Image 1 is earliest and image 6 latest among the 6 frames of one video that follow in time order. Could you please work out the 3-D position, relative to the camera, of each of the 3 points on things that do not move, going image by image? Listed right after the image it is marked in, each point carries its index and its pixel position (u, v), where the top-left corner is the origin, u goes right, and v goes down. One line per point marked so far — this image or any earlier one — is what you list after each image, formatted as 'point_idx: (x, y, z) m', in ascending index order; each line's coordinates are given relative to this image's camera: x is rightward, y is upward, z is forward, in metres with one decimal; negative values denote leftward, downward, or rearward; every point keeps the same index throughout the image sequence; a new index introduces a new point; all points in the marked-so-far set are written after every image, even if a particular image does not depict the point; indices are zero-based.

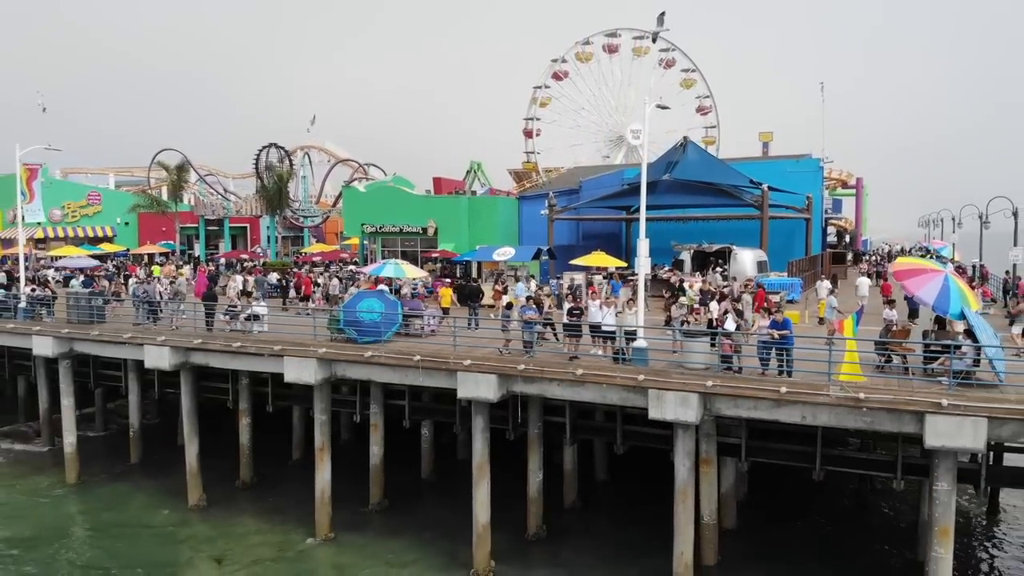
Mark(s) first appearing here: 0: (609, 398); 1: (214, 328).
0: (+1.6, -1.8, +13.2) m
1: (-6.5, -0.9, +17.5) m
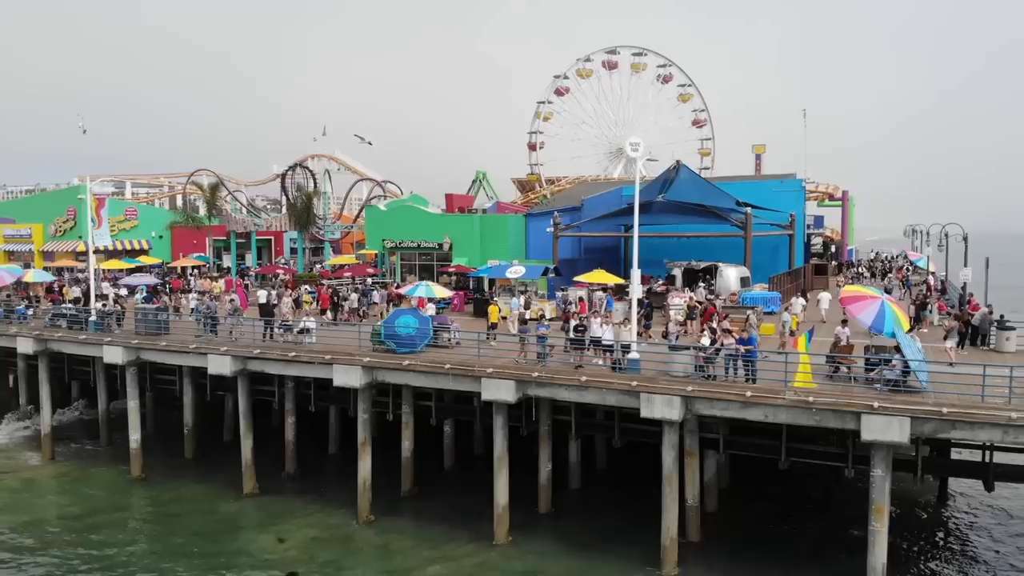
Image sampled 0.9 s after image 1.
0: (+2.0, -2.3, +15.9) m
1: (-6.2, -1.3, +20.2) m
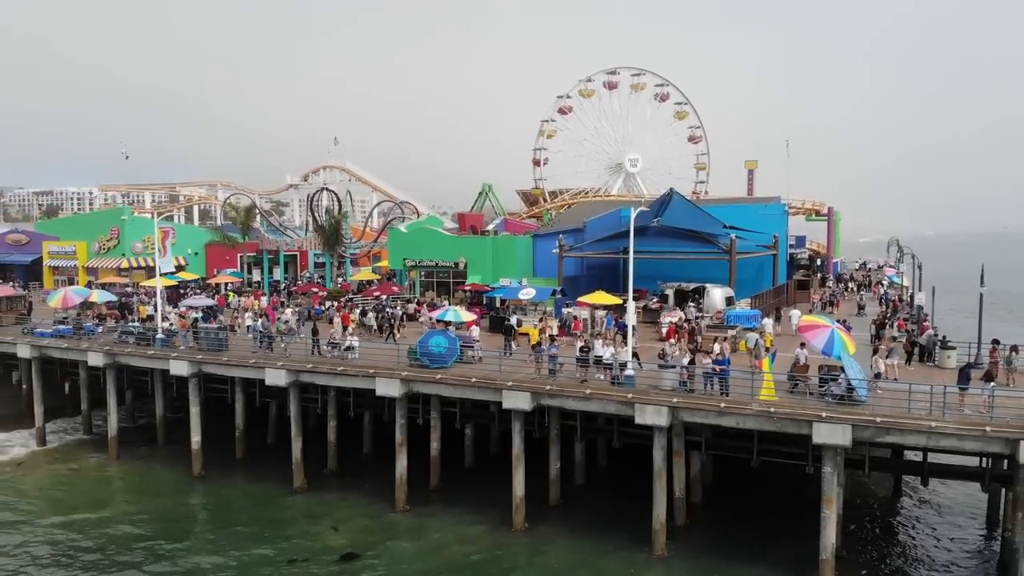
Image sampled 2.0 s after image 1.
0: (+2.4, -3.0, +19.1) m
1: (-5.7, -2.0, +23.4) m
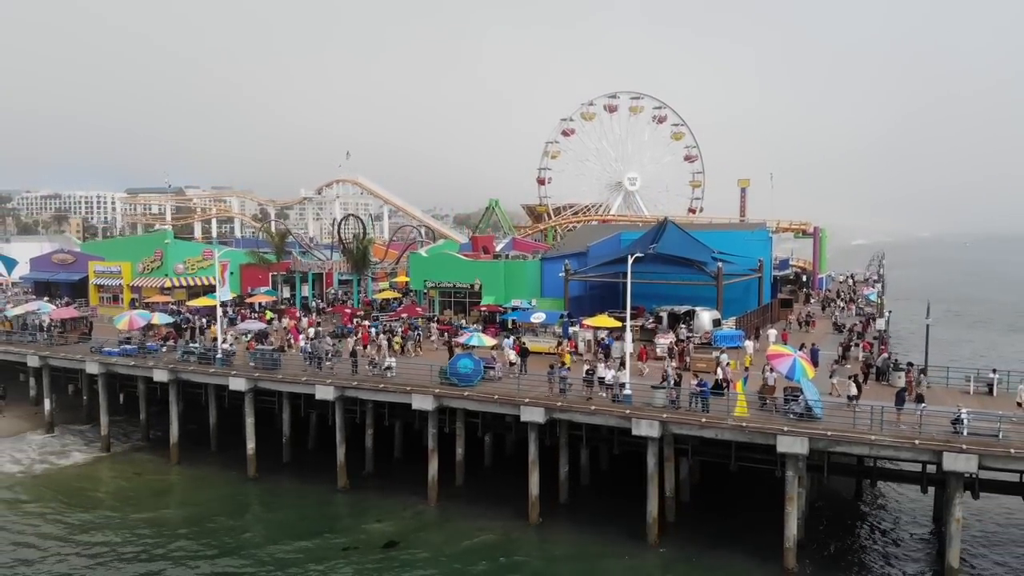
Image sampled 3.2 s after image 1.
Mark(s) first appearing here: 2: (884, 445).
0: (+2.9, -3.9, +22.9) m
1: (-5.2, -3.0, +27.2) m
2: (+9.4, -3.9, +19.7) m
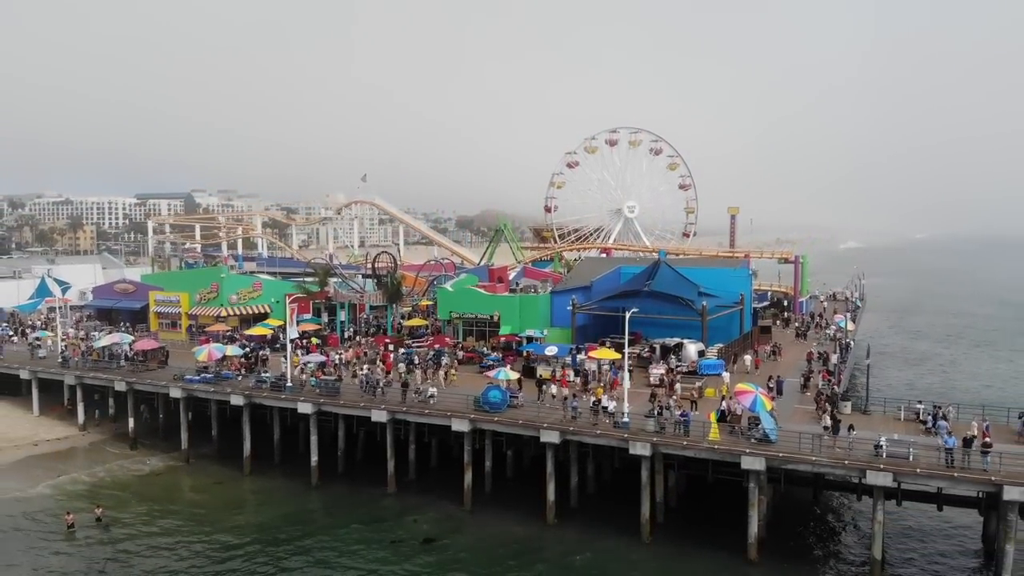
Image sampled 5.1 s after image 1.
0: (+3.7, -5.8, +29.0) m
1: (-4.4, -4.8, +33.2) m
2: (+10.2, -5.8, +25.7) m
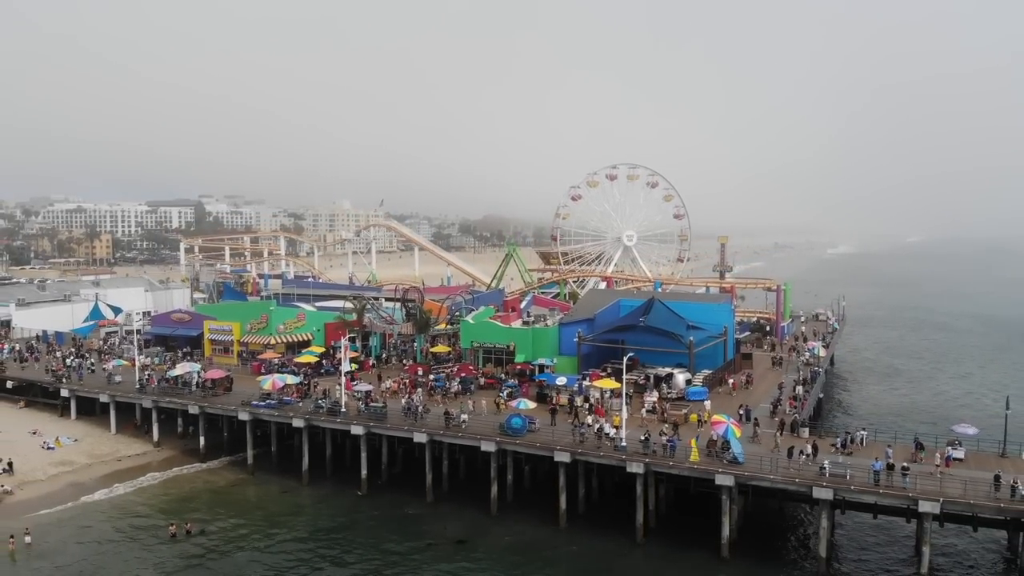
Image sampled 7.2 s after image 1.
0: (+4.6, -8.0, +35.9) m
1: (-3.5, -7.0, +40.2) m
2: (+11.1, -8.0, +32.7) m
